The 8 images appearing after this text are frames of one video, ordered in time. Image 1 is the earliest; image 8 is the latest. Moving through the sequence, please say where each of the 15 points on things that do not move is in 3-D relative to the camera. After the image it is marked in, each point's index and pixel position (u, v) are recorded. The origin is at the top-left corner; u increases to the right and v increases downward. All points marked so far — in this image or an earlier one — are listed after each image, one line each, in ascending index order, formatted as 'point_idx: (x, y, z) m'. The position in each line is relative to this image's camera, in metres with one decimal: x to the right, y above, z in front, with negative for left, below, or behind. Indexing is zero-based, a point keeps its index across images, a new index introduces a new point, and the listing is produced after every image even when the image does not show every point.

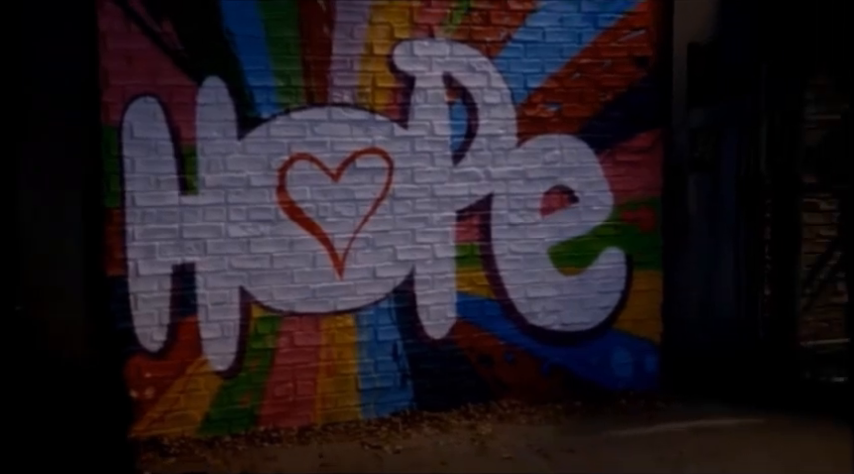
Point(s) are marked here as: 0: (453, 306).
0: (+0.1, -0.4, +4.5) m
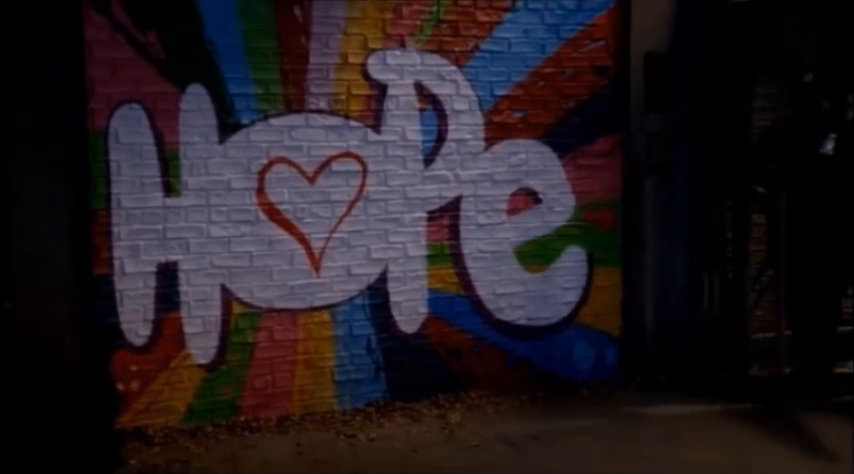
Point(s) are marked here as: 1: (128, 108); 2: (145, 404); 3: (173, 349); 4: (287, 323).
0: (0.0, -0.4, +4.7) m
1: (-1.4, +0.6, +4.1) m
2: (-1.4, -0.9, +4.3) m
3: (-1.3, -0.6, +4.3) m
4: (-0.7, -0.5, +4.5) m
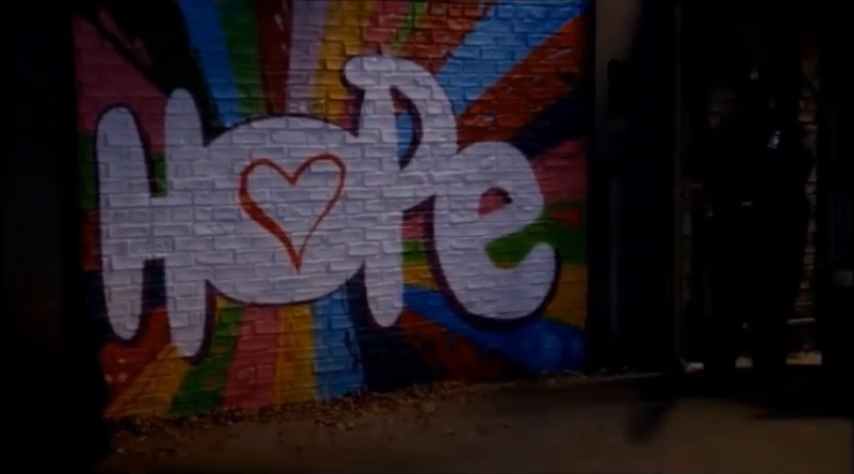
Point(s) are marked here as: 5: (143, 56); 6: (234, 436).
0: (-0.2, -0.3, +4.9) m
1: (-1.6, +0.6, +4.3) m
2: (-1.6, -0.8, +4.5) m
3: (-1.4, -0.6, +4.5) m
4: (-0.9, -0.4, +4.7) m
5: (-1.5, +0.9, +4.3) m
6: (-1.0, -1.1, +4.5) m
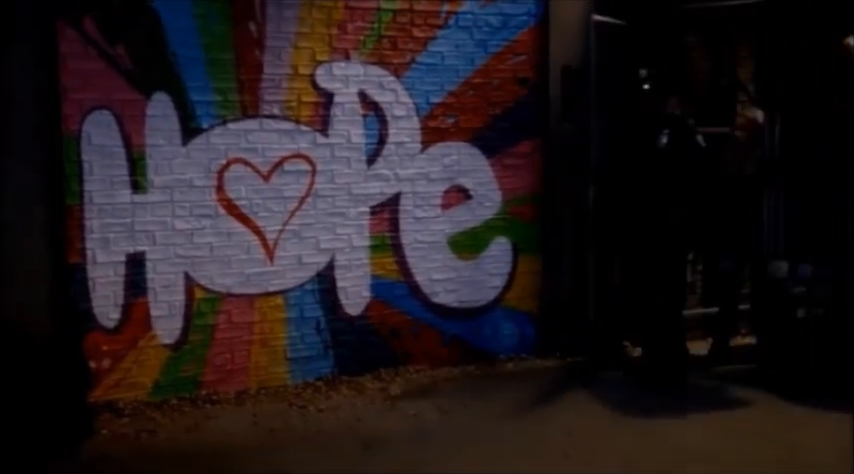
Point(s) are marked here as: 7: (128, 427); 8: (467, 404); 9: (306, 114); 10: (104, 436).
0: (-0.4, -0.3, +5.2) m
1: (-1.8, +0.7, +4.6) m
2: (-1.8, -0.8, +4.8) m
3: (-1.6, -0.5, +4.8) m
4: (-1.1, -0.4, +5.0) m
5: (-1.7, +1.0, +4.6) m
6: (-1.2, -1.0, +4.8) m
7: (-1.6, -1.0, +4.6) m
8: (+0.2, -1.0, +4.9) m
9: (-0.7, +0.7, +5.0) m
10: (-1.7, -1.1, +4.5) m
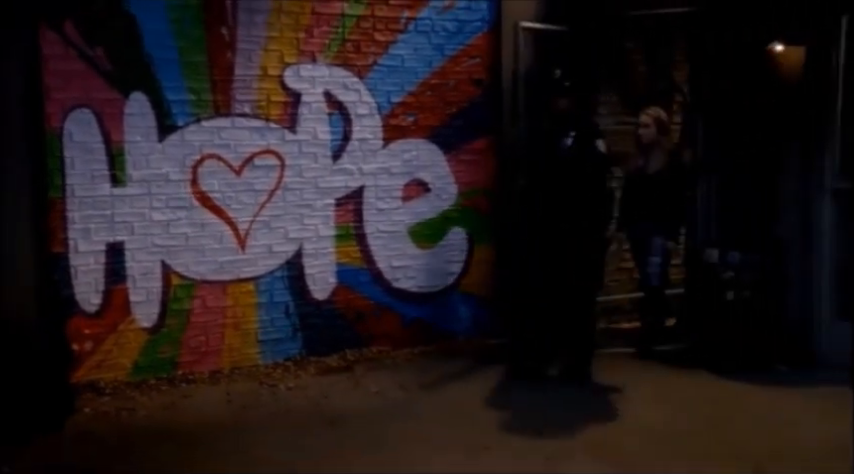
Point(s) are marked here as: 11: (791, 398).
0: (-0.6, -0.2, +5.6) m
1: (-2.0, +0.7, +4.9) m
2: (-2.0, -0.8, +5.1) m
3: (-1.9, -0.5, +5.1) m
4: (-1.3, -0.3, +5.4) m
5: (-1.9, +1.0, +5.0) m
6: (-1.5, -1.0, +5.1) m
7: (-1.9, -1.0, +4.9) m
8: (0.0, -0.9, +5.3) m
9: (-1.0, +0.8, +5.4) m
10: (-2.0, -1.0, +4.8) m
11: (+2.2, -1.0, +5.1) m
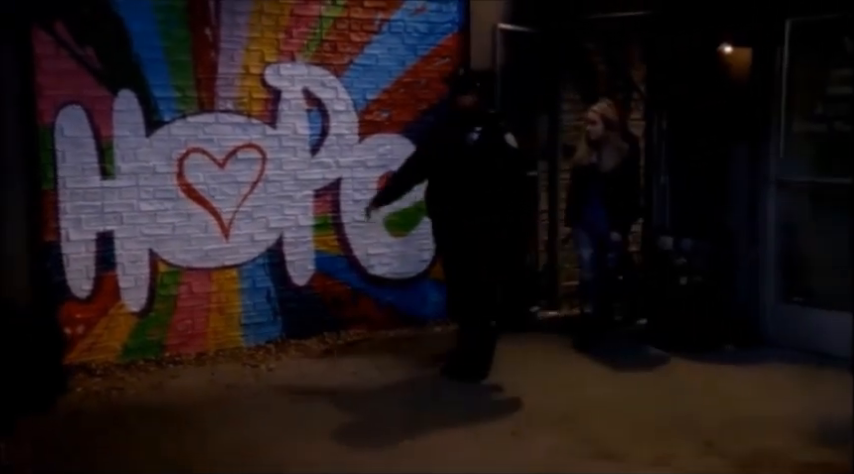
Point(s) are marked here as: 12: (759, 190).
0: (-0.8, -0.2, +5.9) m
1: (-2.2, +0.8, +5.2) m
2: (-2.2, -0.7, +5.4) m
3: (-2.0, -0.4, +5.4) m
4: (-1.5, -0.3, +5.7) m
5: (-2.1, +1.1, +5.3) m
6: (-1.6, -0.9, +5.5) m
7: (-2.0, -0.9, +5.3) m
8: (-0.2, -0.8, +5.7) m
9: (-1.2, +0.9, +5.7) m
10: (-2.1, -1.0, +5.1) m
11: (+2.0, -0.9, +5.5) m
12: (+2.3, +0.3, +5.8) m
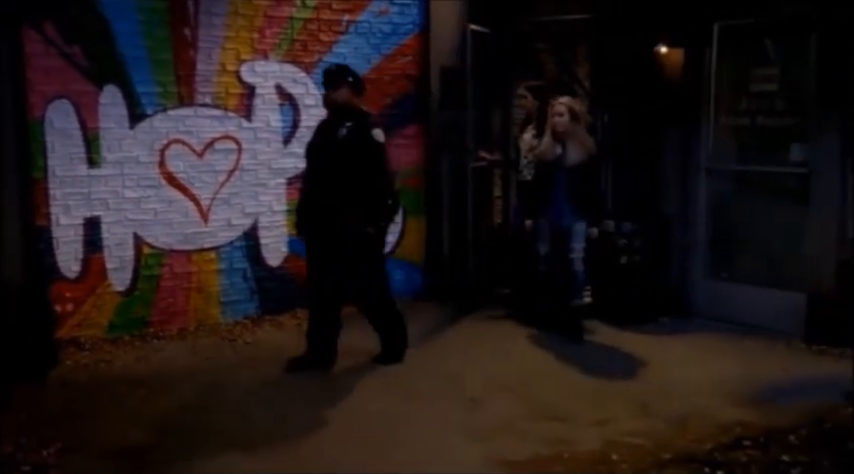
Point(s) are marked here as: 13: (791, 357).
0: (-1.1, -0.1, +6.4) m
1: (-2.4, +0.9, +5.7) m
2: (-2.4, -0.6, +5.9) m
3: (-2.3, -0.3, +5.9) m
4: (-1.8, -0.2, +6.2) m
5: (-2.3, +1.2, +5.7) m
6: (-1.9, -0.8, +5.9) m
7: (-2.3, -0.8, +5.7) m
8: (-0.5, -0.7, +6.2) m
9: (-1.4, +1.0, +6.2) m
10: (-2.4, -0.9, +5.6) m
11: (+1.8, -0.8, +6.1) m
12: (+2.0, +0.5, +6.4) m
13: (+2.5, -0.8, +5.8) m
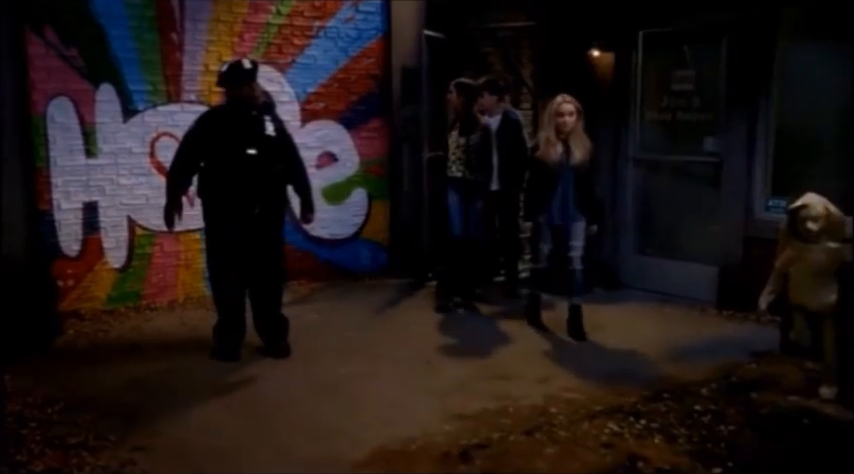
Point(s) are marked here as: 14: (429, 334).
0: (-1.4, +0.1, +7.2) m
1: (-2.7, +1.0, +6.4) m
2: (-2.7, -0.4, +6.6) m
3: (-2.6, -0.2, +6.7) m
4: (-2.1, 0.0, +6.9) m
5: (-2.6, +1.3, +6.4) m
6: (-2.2, -0.6, +6.7) m
7: (-2.6, -0.7, +6.5) m
8: (-0.8, -0.6, +7.0) m
9: (-1.7, +1.1, +6.9) m
10: (-2.7, -0.7, +6.3) m
11: (+1.5, -0.6, +7.0) m
12: (+1.7, +0.6, +7.3) m
13: (+2.2, -0.7, +6.7) m
14: (0.0, -0.7, +6.6) m
